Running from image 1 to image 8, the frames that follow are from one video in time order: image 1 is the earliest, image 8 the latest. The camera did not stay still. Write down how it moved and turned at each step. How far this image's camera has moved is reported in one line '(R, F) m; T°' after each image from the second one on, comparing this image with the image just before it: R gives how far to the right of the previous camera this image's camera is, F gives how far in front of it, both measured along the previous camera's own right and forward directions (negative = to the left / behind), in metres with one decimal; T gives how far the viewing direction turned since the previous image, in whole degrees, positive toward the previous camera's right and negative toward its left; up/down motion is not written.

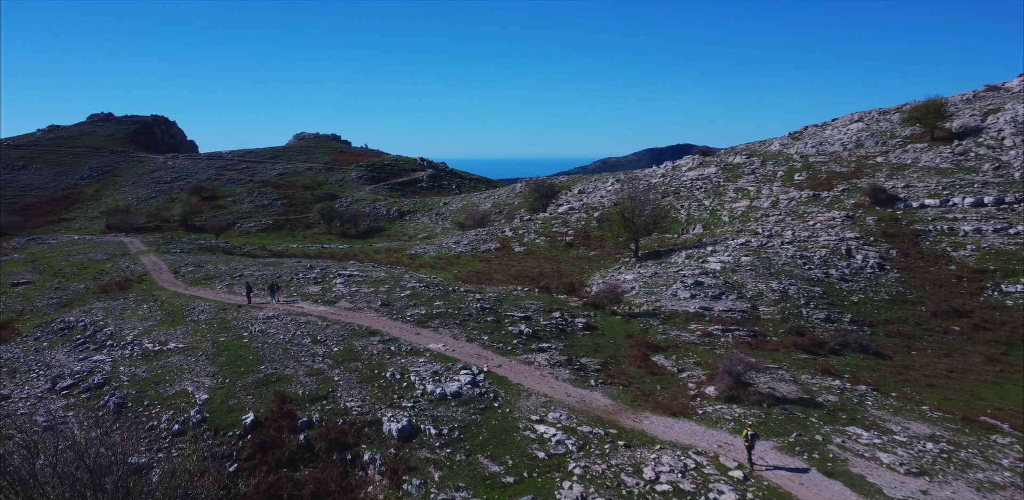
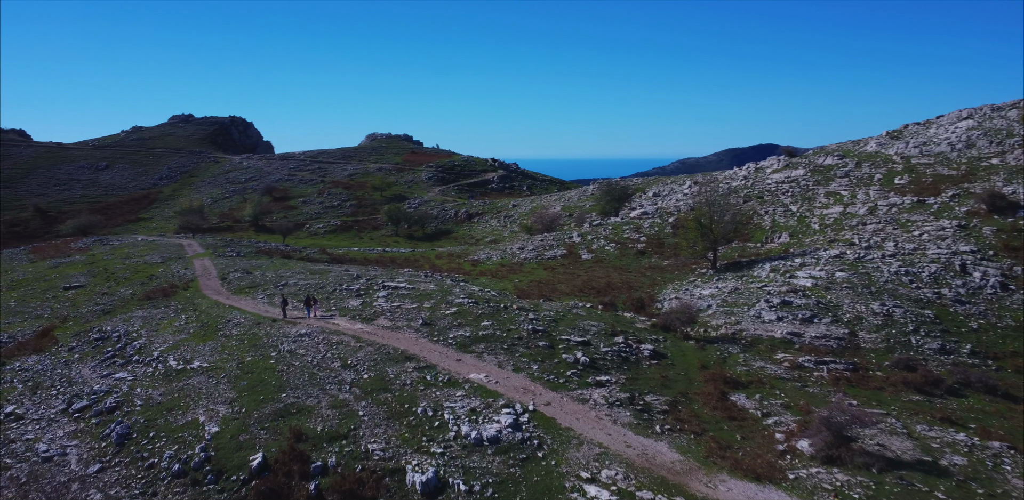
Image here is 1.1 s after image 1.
(+0.6, +3.4) m; -5°
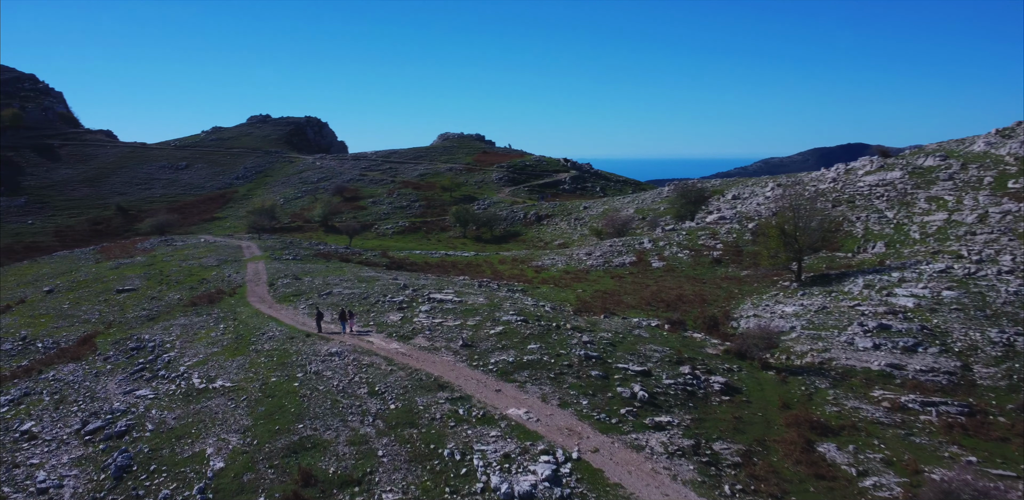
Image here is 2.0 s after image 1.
(+0.7, +3.0) m; -5°
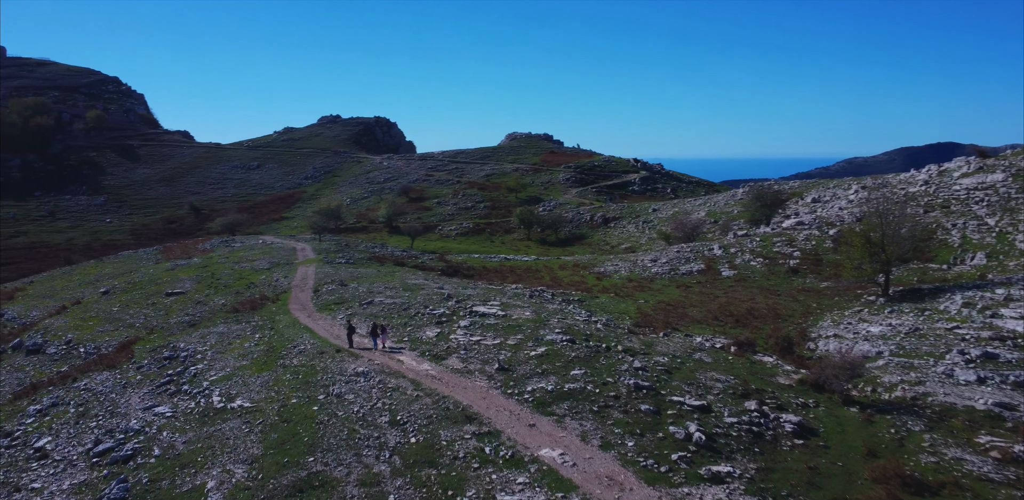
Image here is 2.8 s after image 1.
(+0.8, +2.5) m; -5°
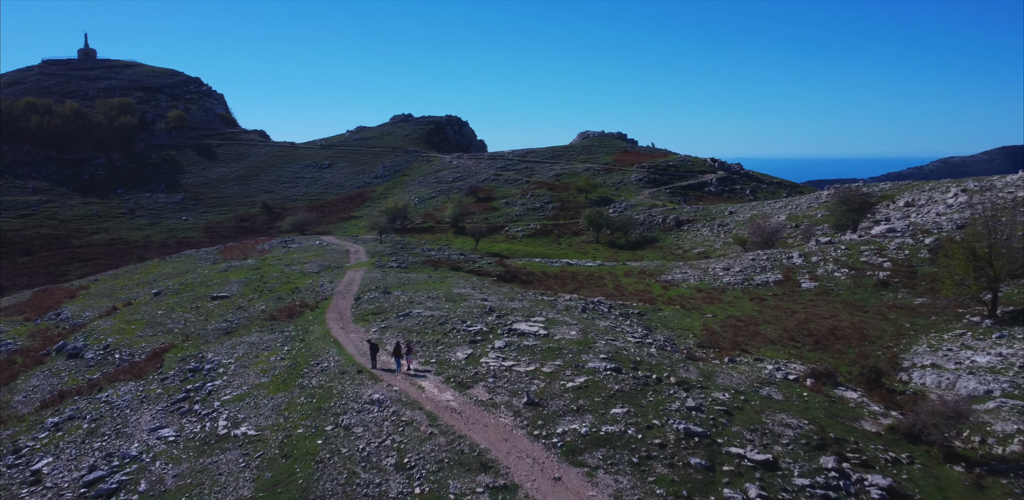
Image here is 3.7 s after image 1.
(+1.0, +2.9) m; -5°
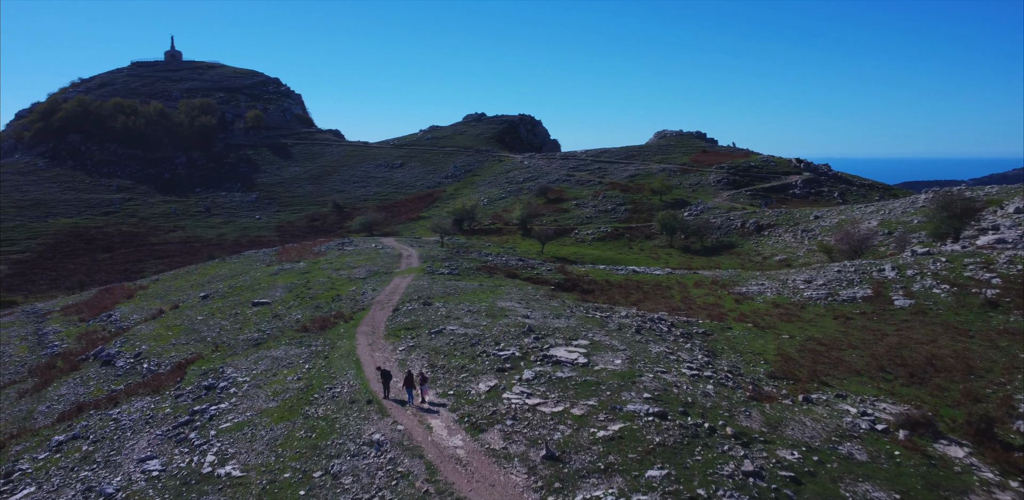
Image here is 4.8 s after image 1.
(+1.1, +3.1) m; -6°
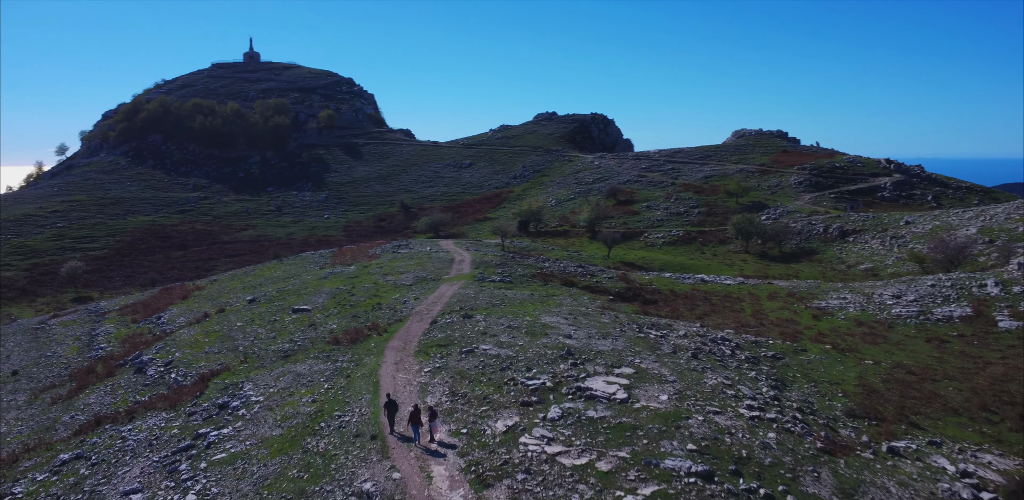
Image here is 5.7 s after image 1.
(+1.1, +2.8) m; -5°
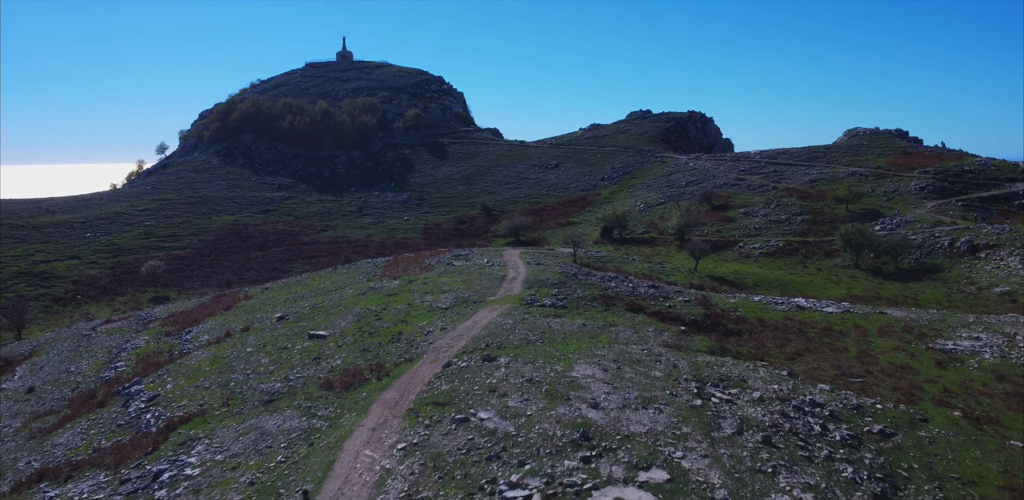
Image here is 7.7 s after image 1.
(+2.1, +5.9) m; -7°
